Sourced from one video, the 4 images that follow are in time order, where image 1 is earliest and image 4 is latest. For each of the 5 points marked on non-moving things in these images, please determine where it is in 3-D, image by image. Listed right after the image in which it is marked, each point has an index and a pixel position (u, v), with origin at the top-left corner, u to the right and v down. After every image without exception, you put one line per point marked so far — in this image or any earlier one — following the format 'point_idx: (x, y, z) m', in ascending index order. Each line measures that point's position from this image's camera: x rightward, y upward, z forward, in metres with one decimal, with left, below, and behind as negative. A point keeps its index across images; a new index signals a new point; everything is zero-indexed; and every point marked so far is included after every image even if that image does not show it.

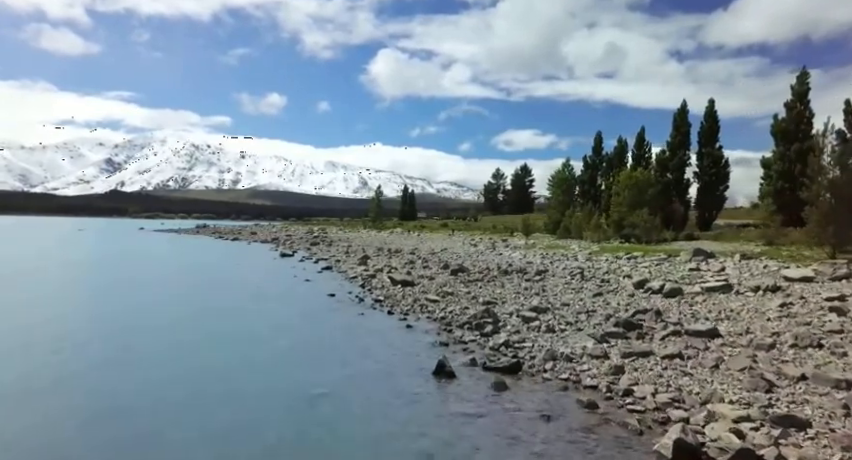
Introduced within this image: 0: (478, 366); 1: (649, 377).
0: (+1.2, -3.2, +13.9) m
1: (+4.5, -3.0, +12.1) m
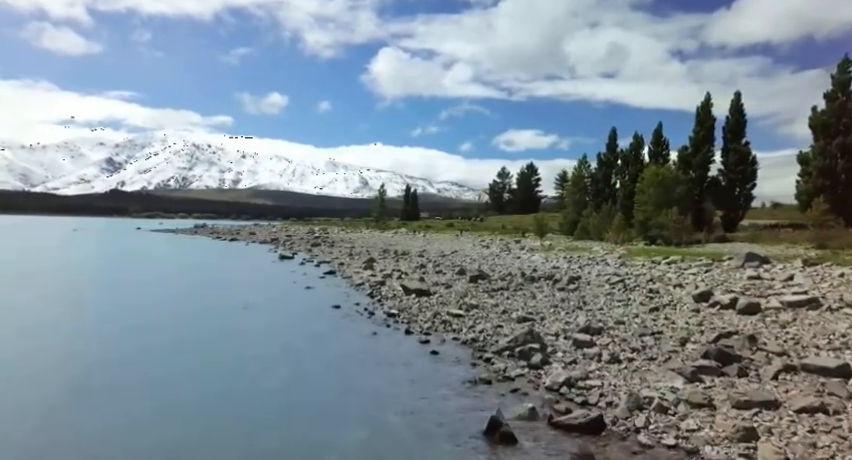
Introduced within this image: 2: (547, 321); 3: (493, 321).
0: (+2.0, -3.2, +10.2) m
1: (+5.2, -3.0, +8.4) m
2: (+3.8, -2.9, +18.9) m
3: (+2.1, -2.9, +19.2) m
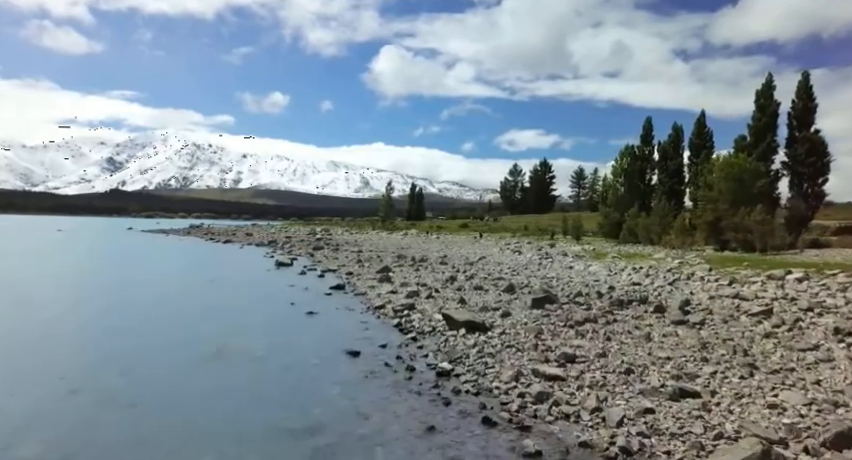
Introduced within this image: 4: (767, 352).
0: (+3.6, -3.4, +2.1) m
1: (+6.8, -3.2, +0.2) m
2: (+5.4, -3.0, +10.8) m
3: (+3.8, -3.1, +11.1) m
4: (+7.9, -2.8, +13.8) m
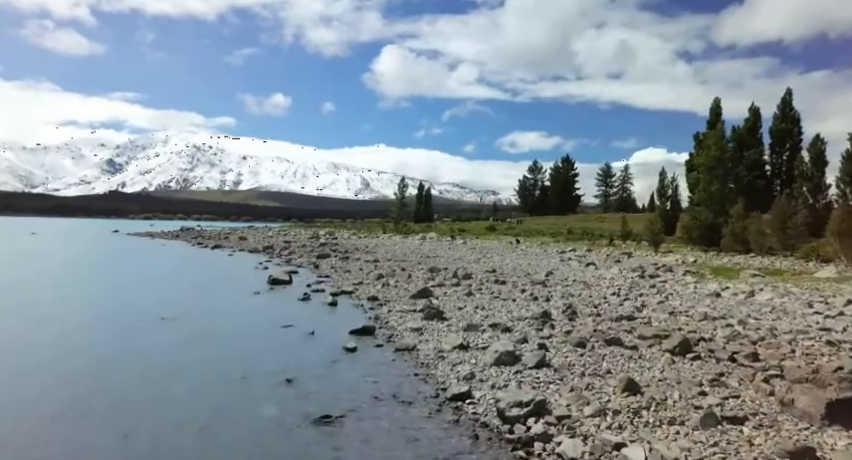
0: (+6.1, -3.6, -10.2) m
1: (+9.4, -3.4, -12.0) m
2: (+8.0, -3.2, -1.5) m
3: (+6.3, -3.3, -1.2) m
4: (+10.4, -3.0, +1.5) m
